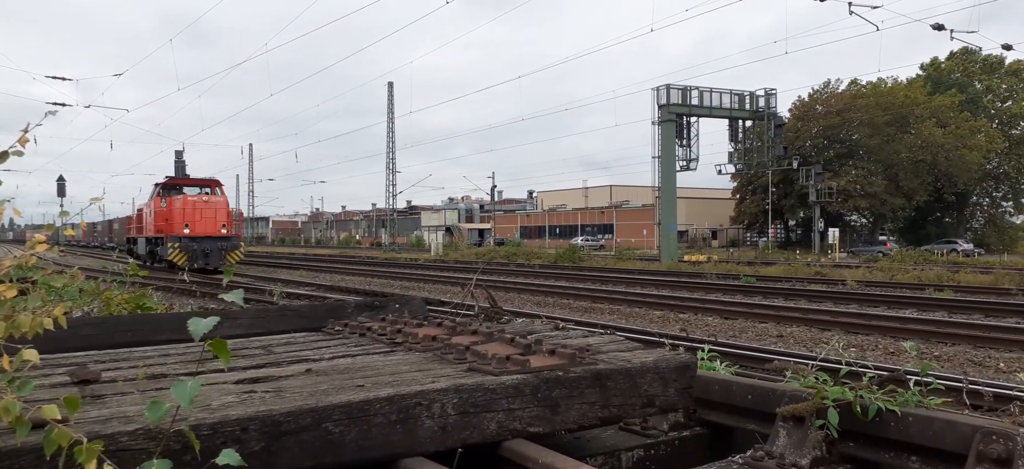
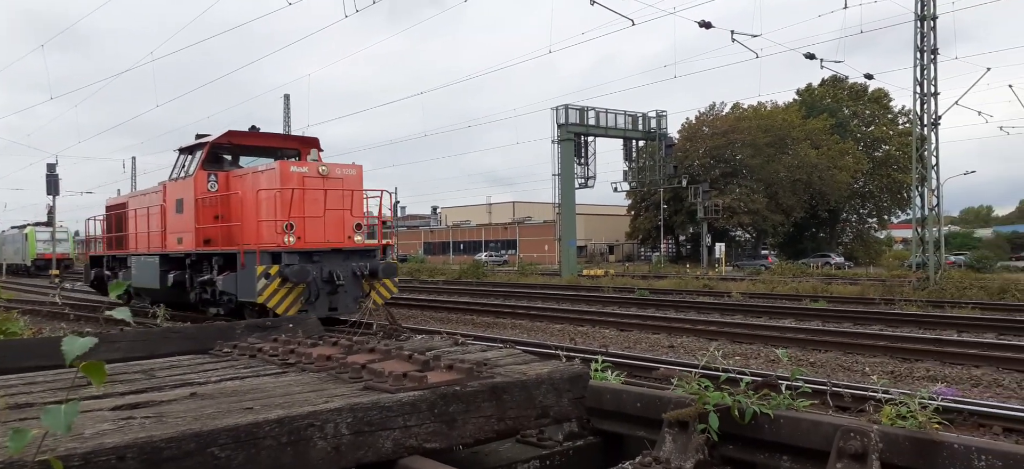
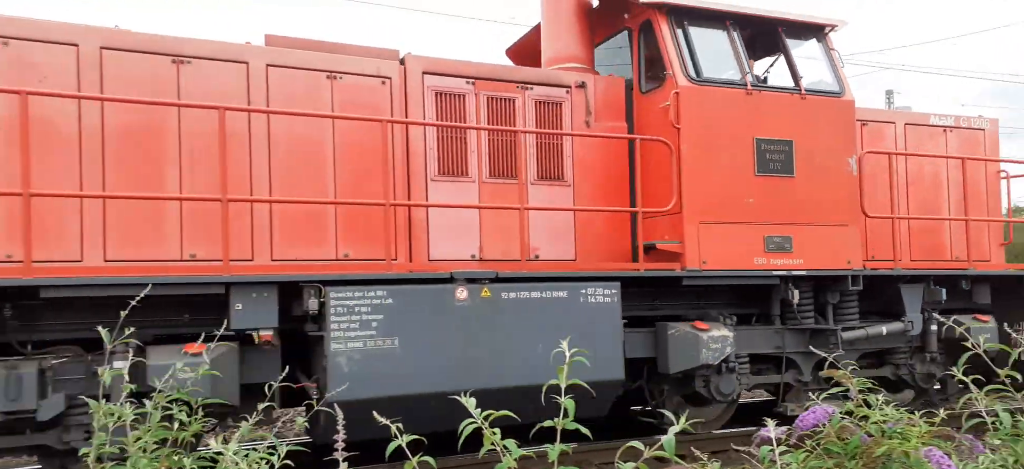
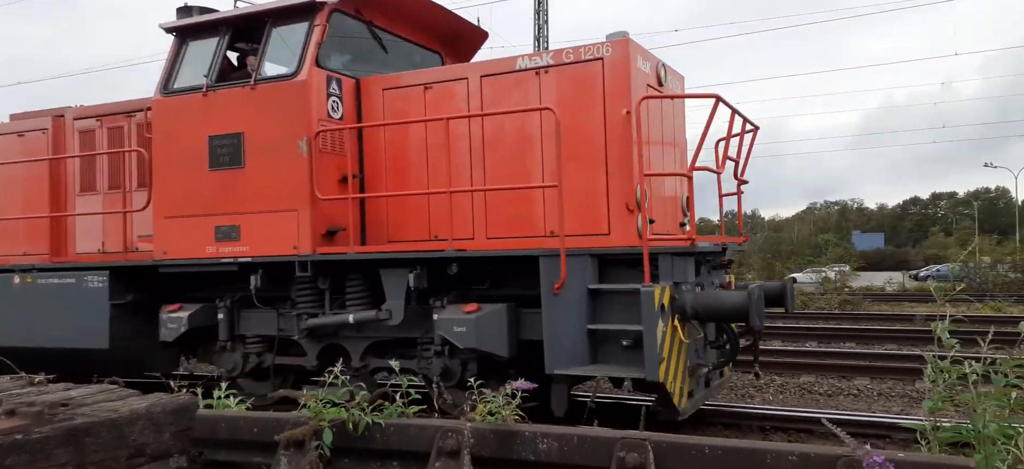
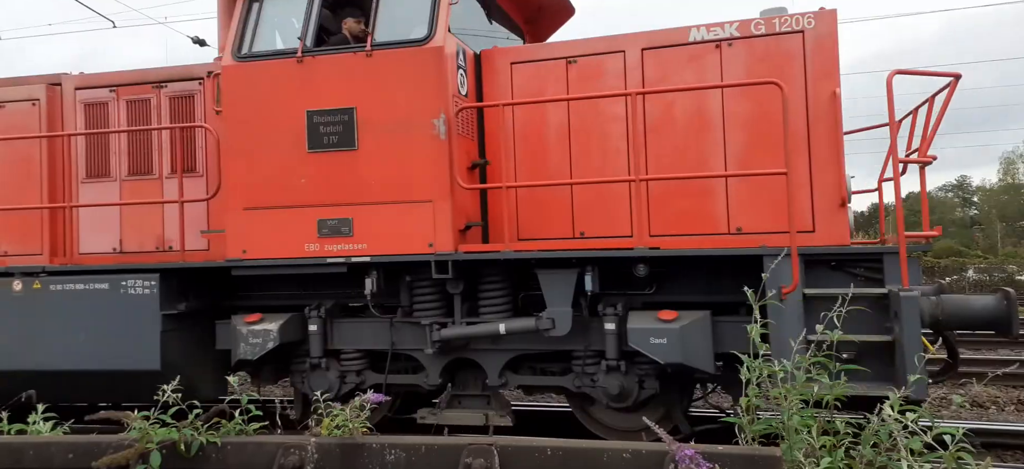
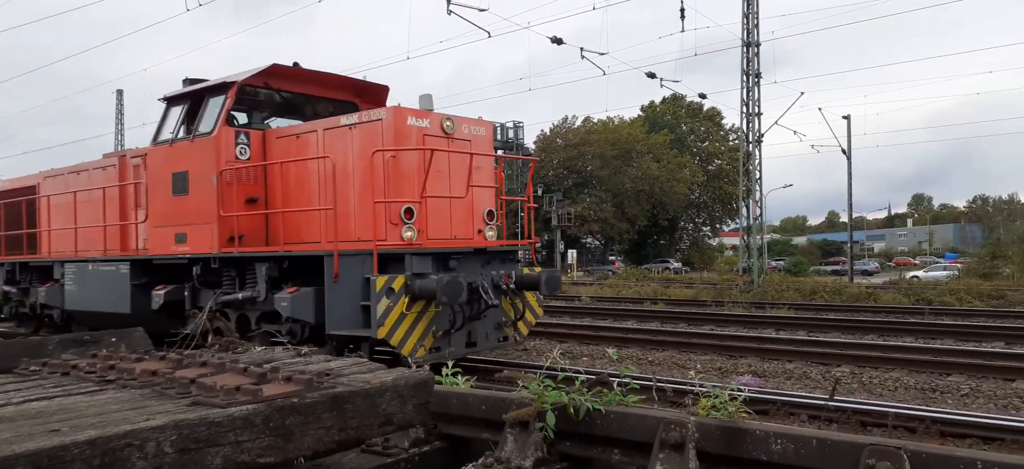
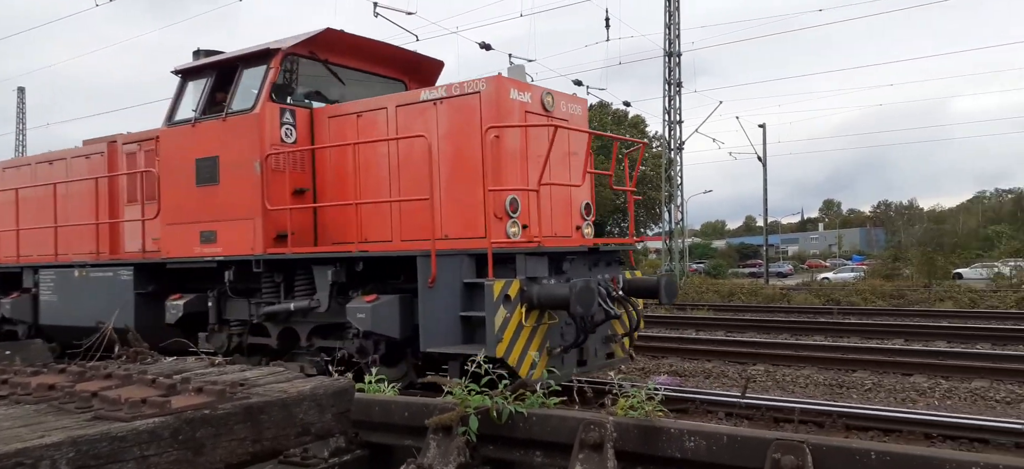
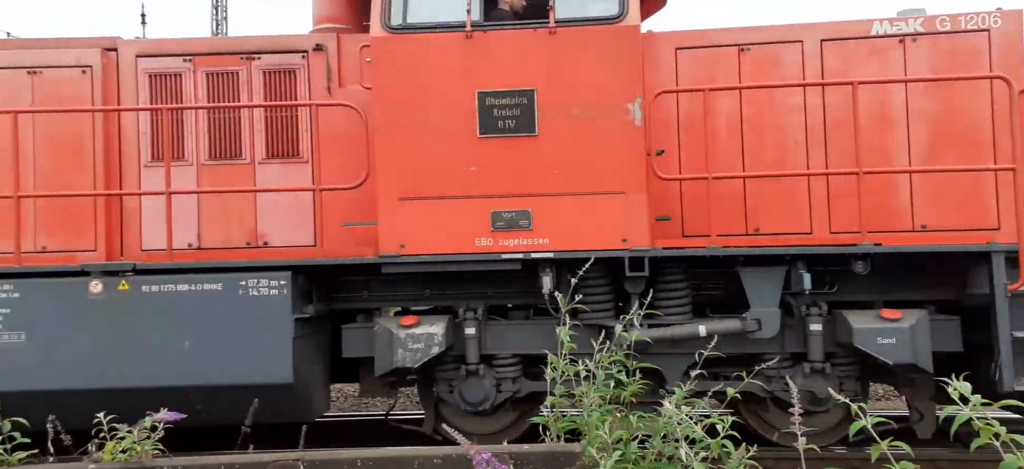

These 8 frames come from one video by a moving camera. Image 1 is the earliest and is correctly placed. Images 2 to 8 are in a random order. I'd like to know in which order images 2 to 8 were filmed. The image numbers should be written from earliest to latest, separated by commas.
2, 6, 7, 4, 5, 8, 3
